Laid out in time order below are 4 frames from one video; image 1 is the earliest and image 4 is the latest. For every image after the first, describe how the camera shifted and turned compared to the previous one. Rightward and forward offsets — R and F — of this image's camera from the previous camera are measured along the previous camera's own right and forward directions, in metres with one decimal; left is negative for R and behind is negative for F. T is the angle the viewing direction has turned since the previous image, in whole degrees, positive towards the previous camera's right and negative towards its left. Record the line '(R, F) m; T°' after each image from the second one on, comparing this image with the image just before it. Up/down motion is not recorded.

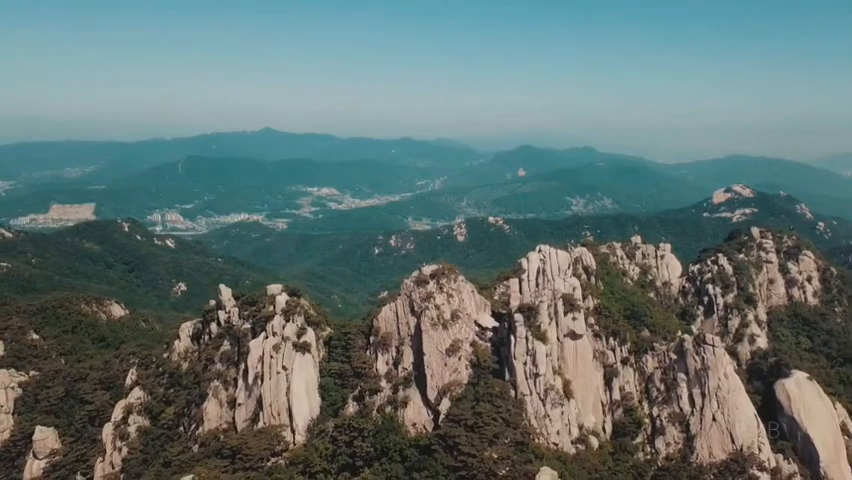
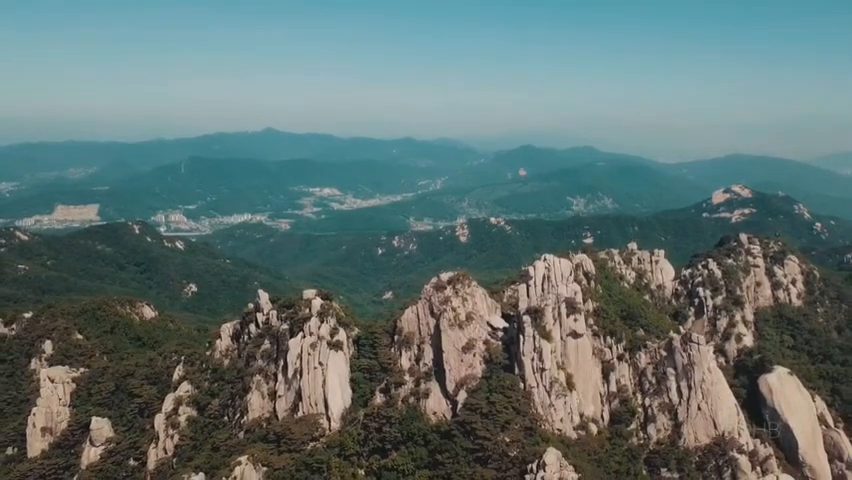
(-0.9, -3.9) m; 0°
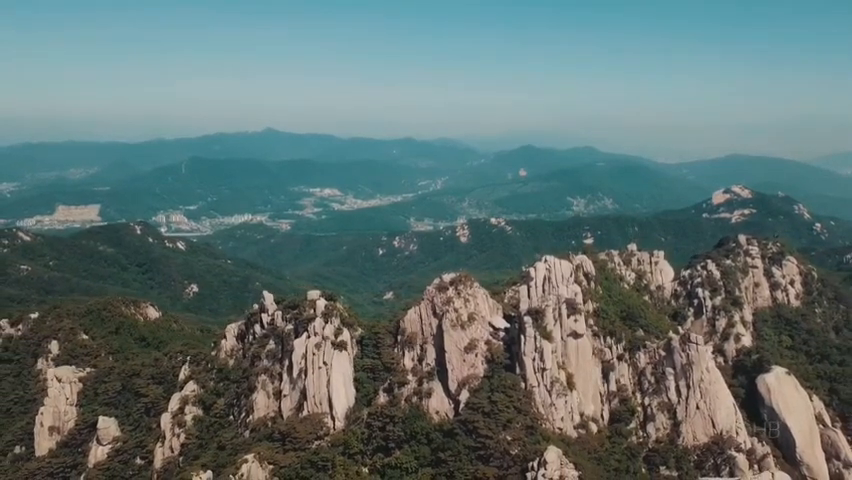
(-0.1, -0.5) m; 0°
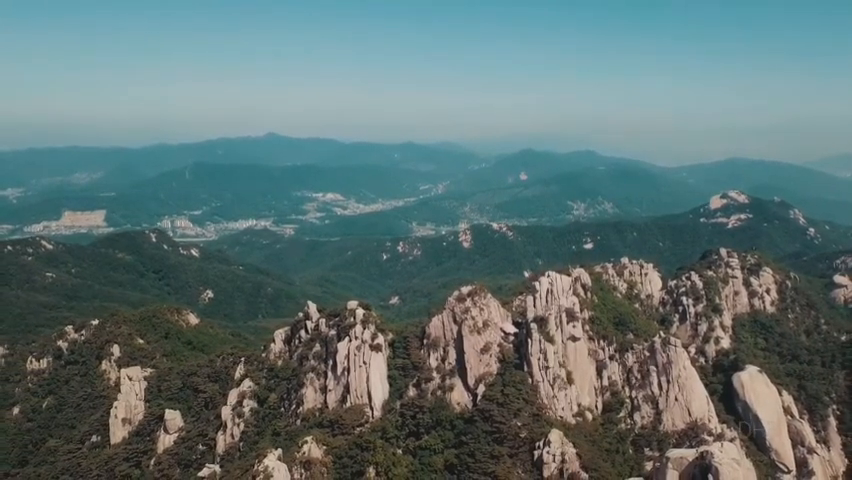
(-1.4, -6.6) m; 0°
